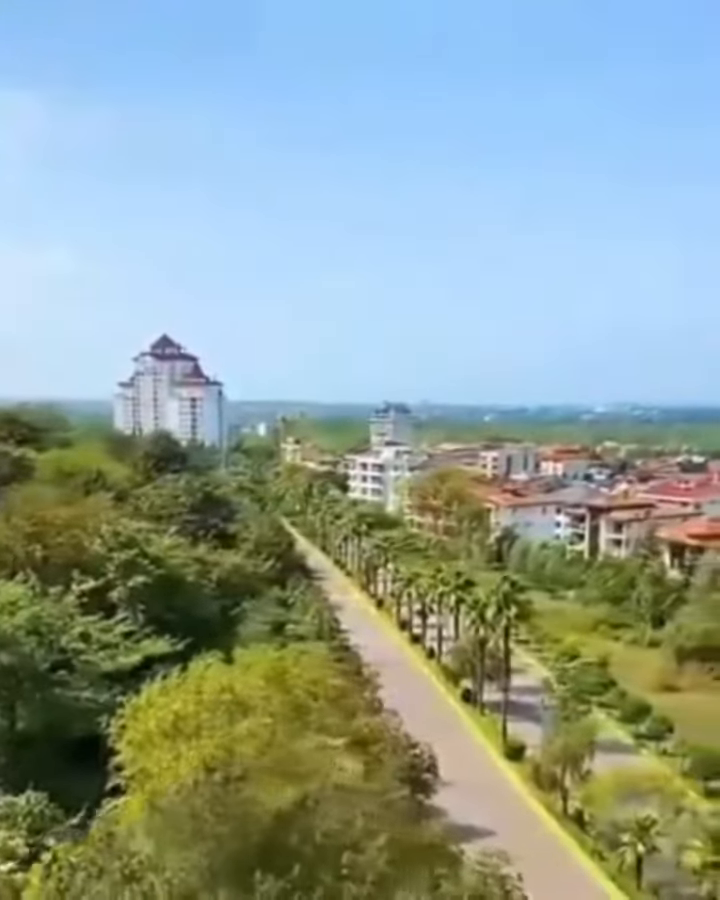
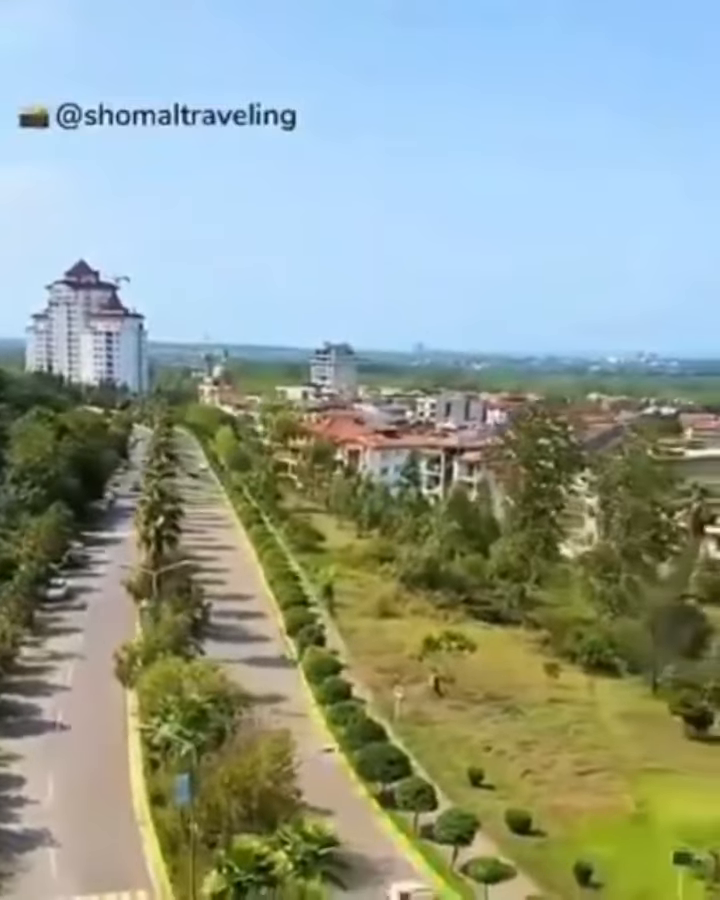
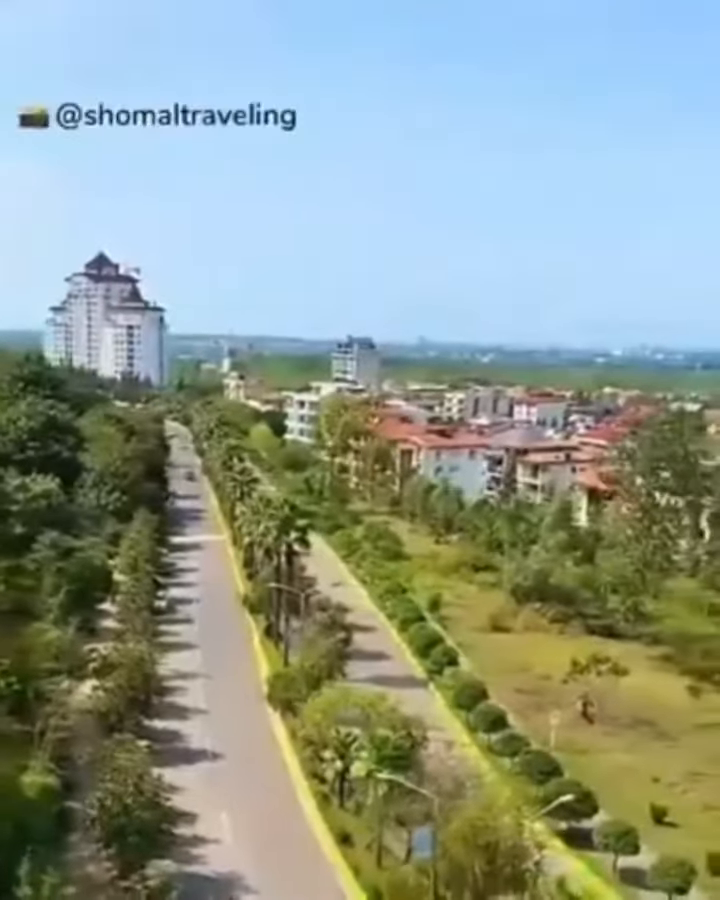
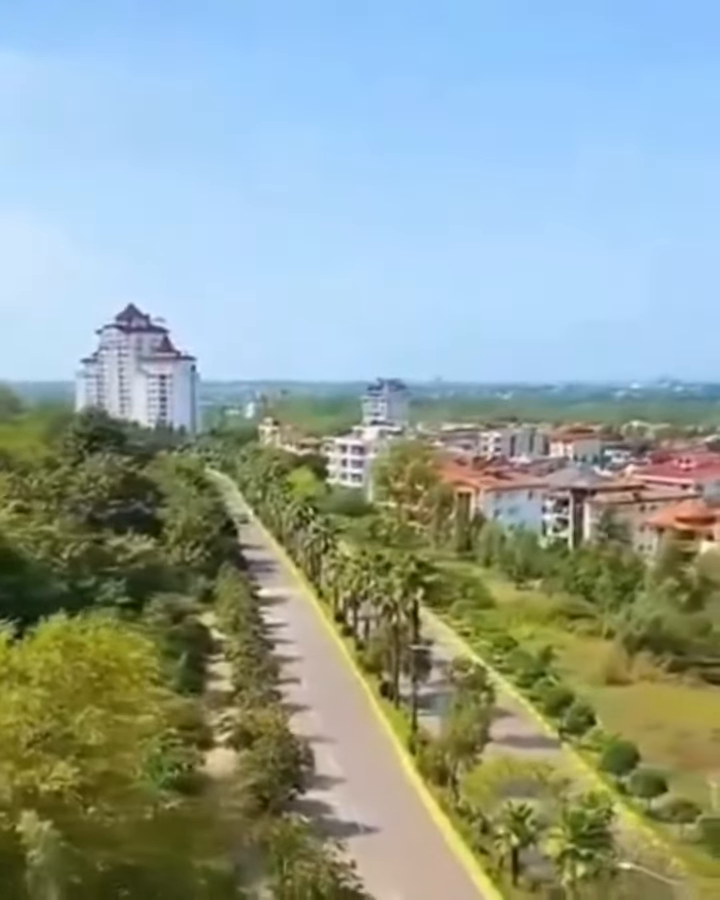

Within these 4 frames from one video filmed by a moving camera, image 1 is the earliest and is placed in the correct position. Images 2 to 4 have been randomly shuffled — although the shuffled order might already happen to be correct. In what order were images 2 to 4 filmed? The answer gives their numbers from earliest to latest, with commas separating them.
4, 3, 2
